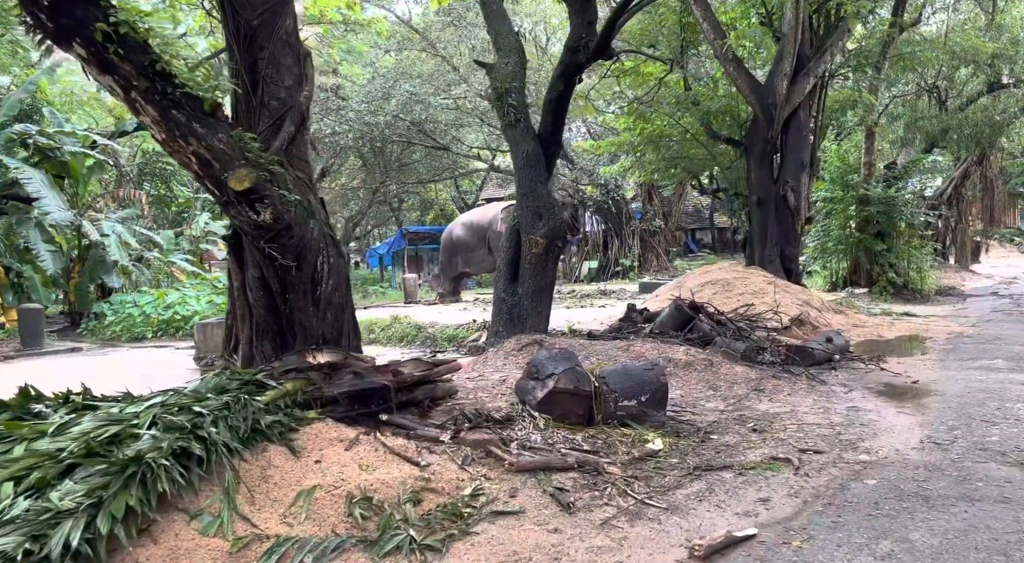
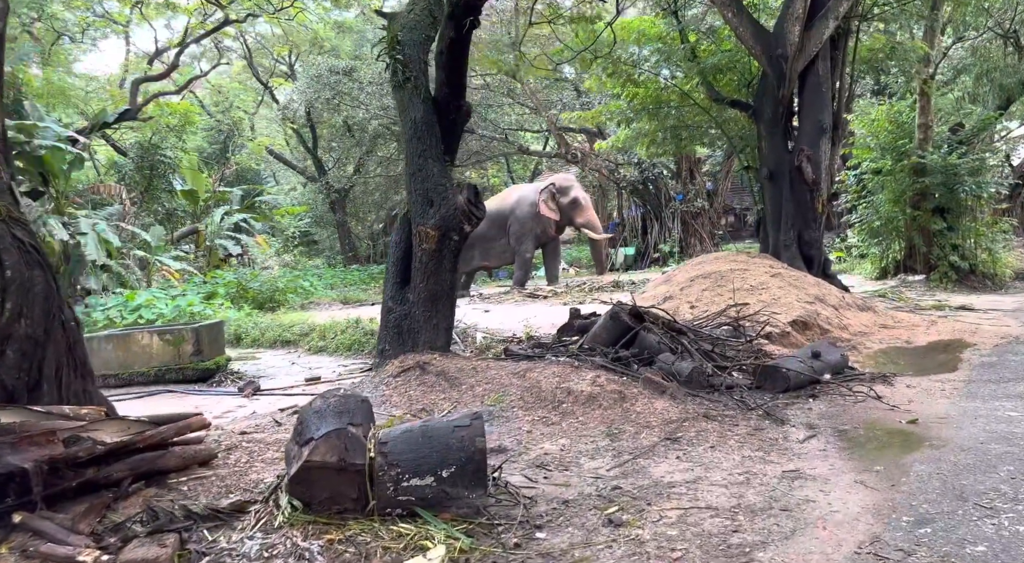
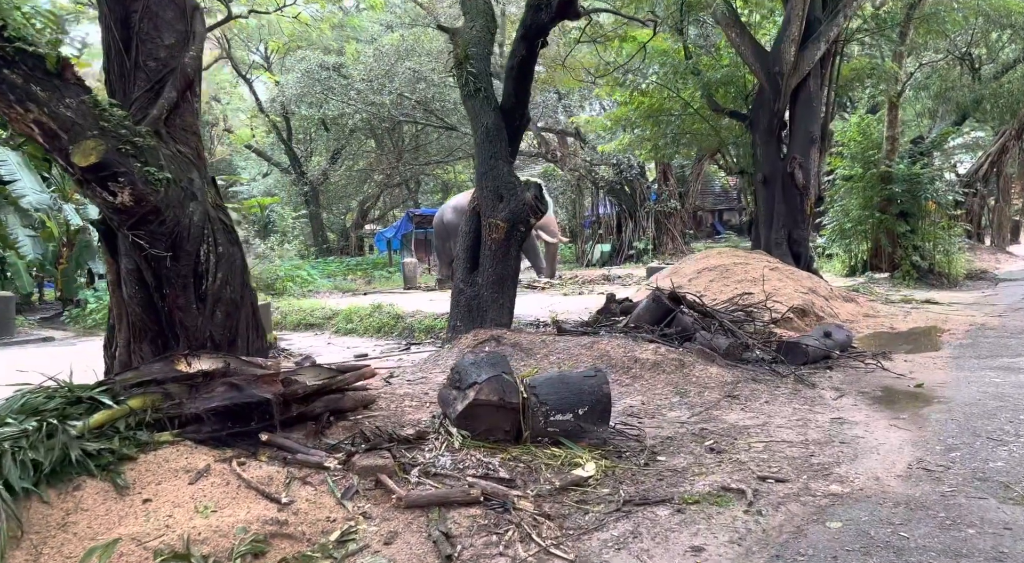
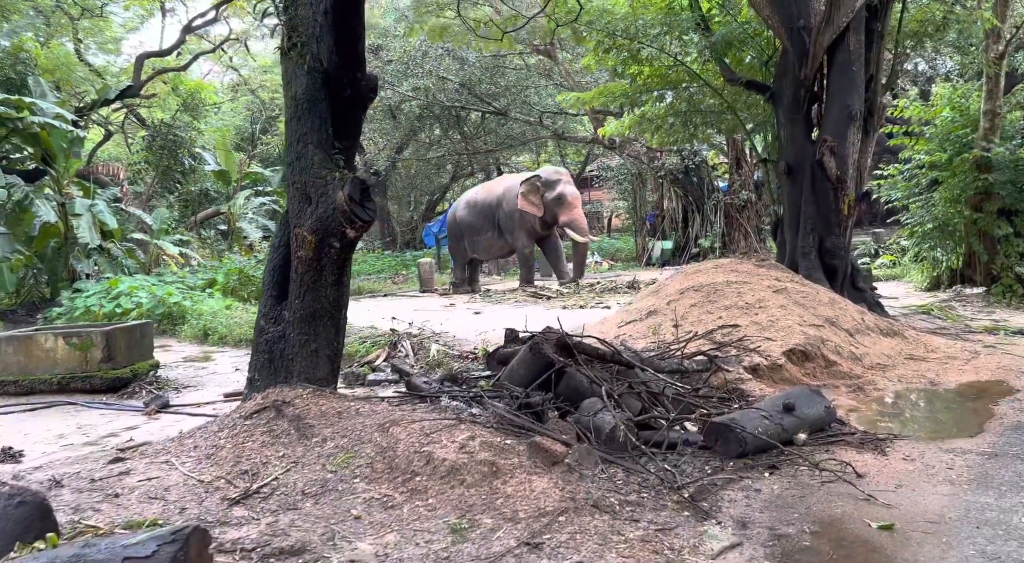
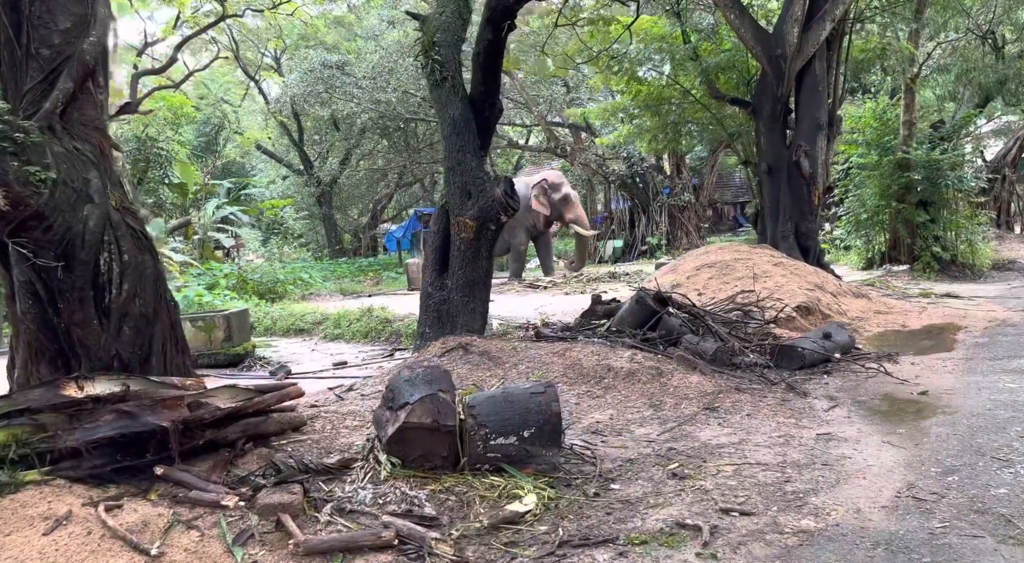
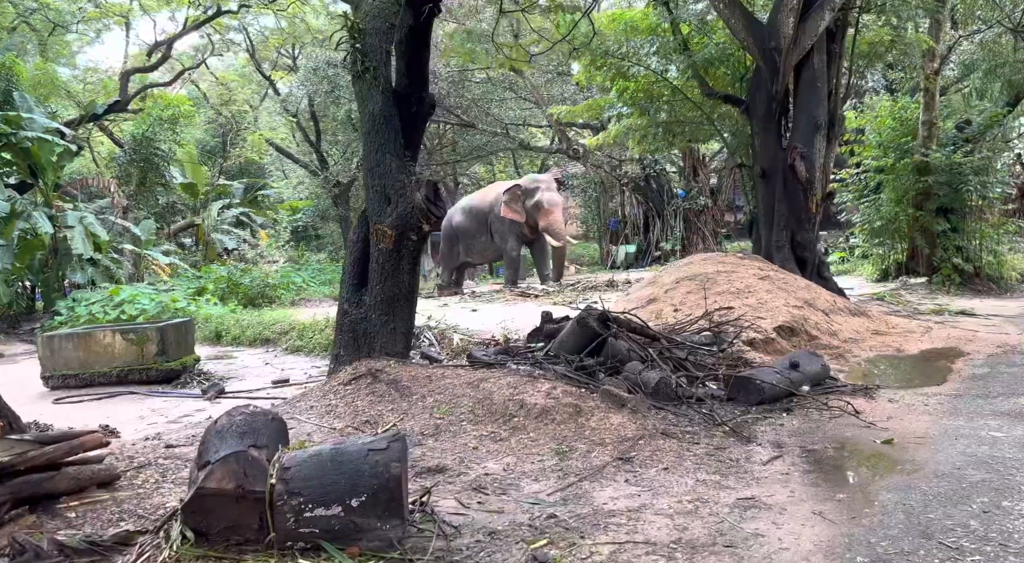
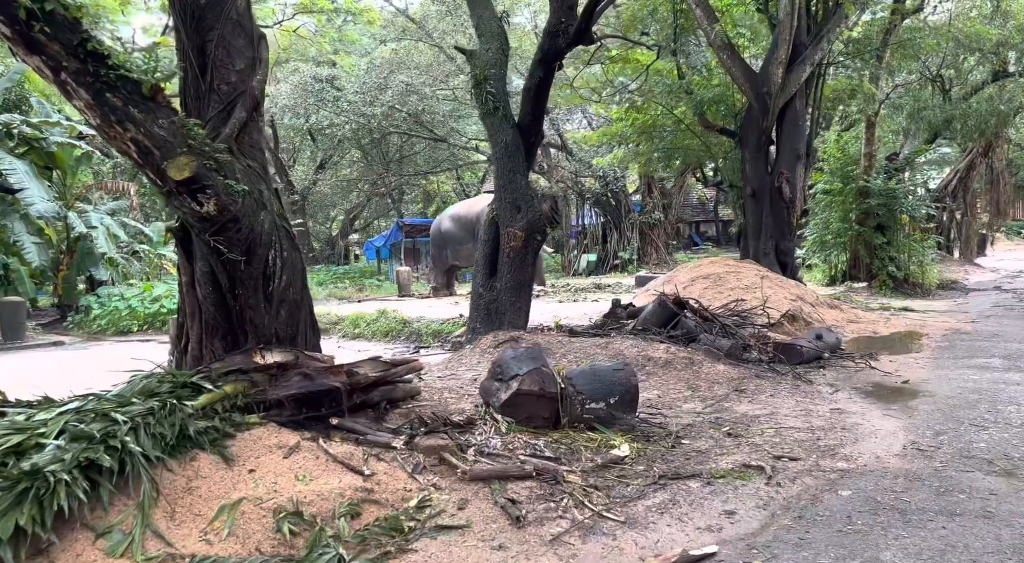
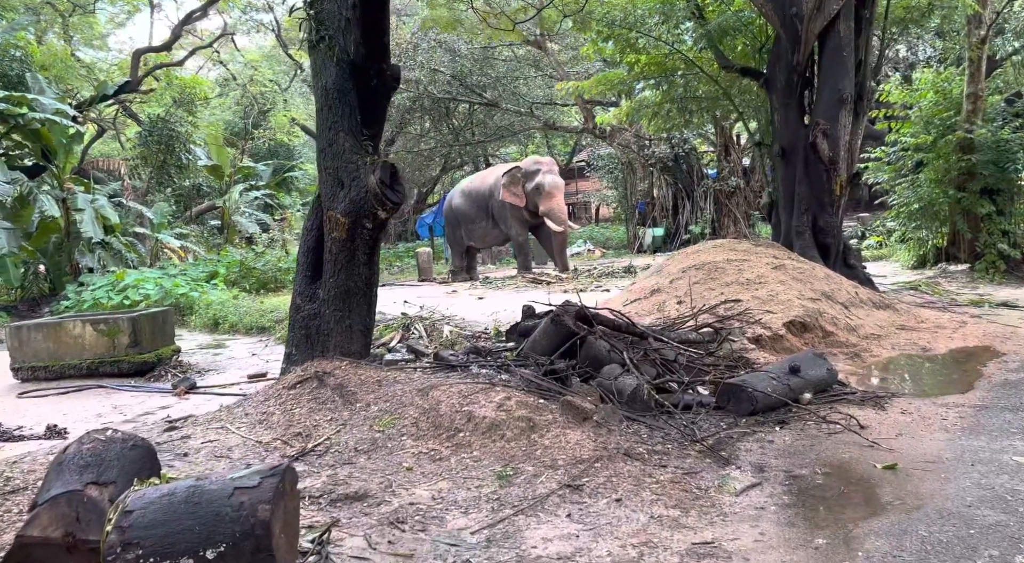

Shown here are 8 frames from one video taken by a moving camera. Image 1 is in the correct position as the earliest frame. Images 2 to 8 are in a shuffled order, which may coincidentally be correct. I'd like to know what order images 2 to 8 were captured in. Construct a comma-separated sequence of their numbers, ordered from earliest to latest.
7, 3, 5, 2, 6, 8, 4
